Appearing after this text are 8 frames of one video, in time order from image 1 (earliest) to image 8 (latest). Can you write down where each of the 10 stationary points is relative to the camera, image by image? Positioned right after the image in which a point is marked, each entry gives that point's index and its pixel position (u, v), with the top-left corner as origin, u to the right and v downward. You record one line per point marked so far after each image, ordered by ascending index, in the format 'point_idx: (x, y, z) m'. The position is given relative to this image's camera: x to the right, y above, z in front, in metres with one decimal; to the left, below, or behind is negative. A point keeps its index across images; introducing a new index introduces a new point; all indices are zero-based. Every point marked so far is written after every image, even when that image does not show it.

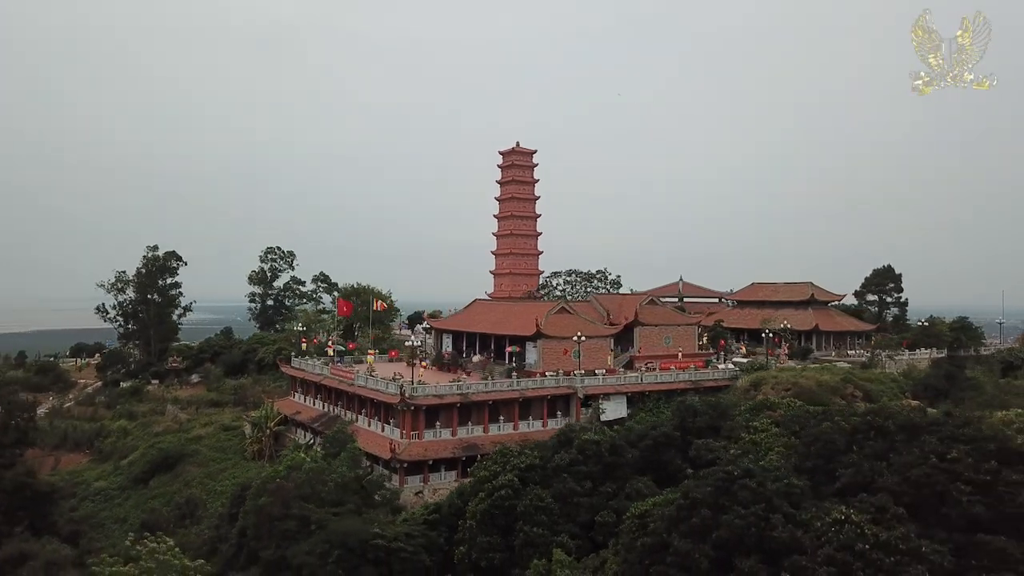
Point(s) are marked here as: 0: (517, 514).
0: (+0.1, -5.2, +16.0) m
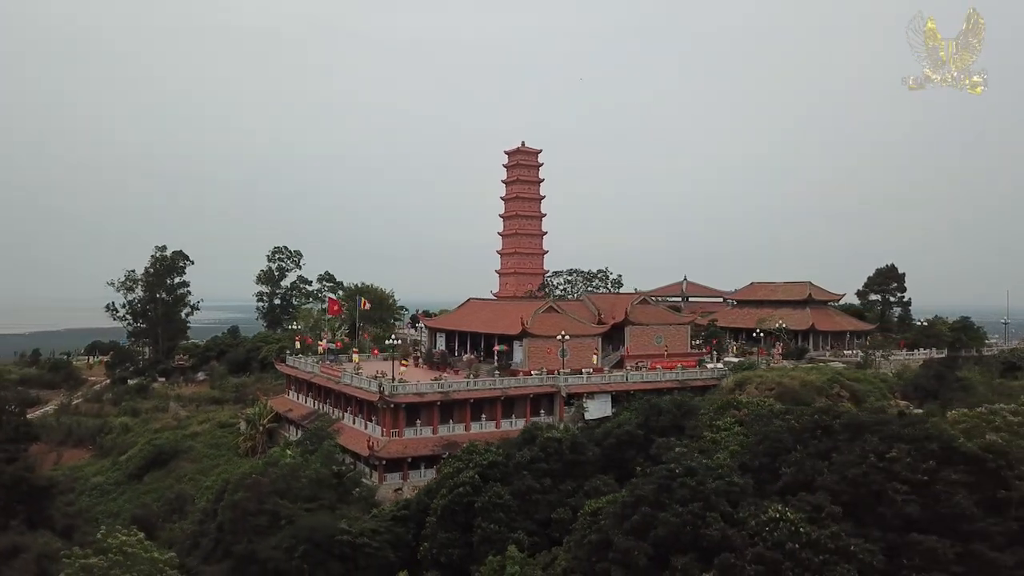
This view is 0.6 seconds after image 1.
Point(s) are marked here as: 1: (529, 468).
0: (-0.9, -5.1, +16.1) m
1: (+0.4, -4.3, +16.8) m
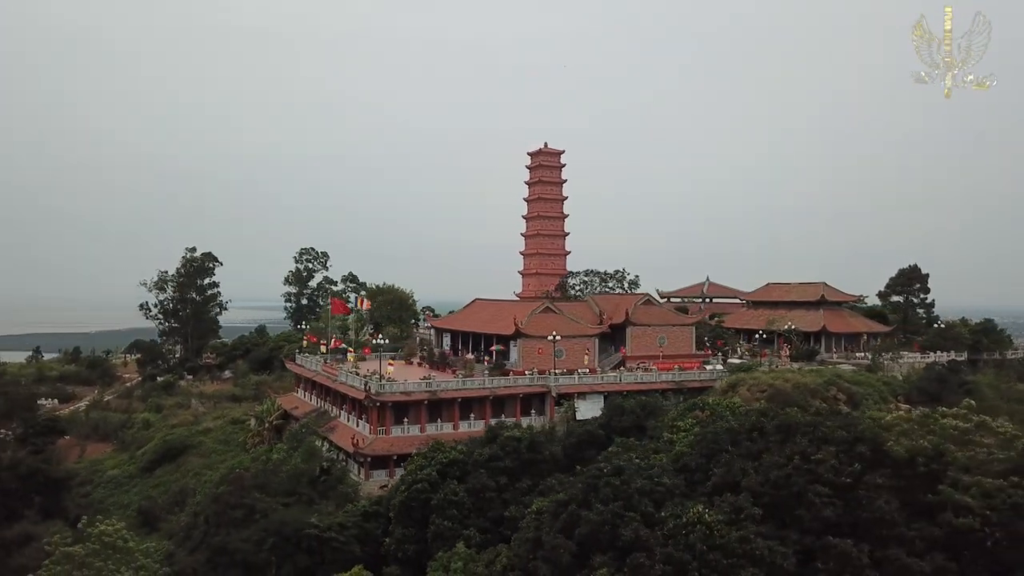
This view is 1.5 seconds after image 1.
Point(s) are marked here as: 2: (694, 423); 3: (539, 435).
0: (-1.9, -5.1, +16.3) m
1: (-0.6, -4.3, +16.9) m
2: (+4.3, -3.2, +16.9) m
3: (+0.6, -3.7, +17.7) m
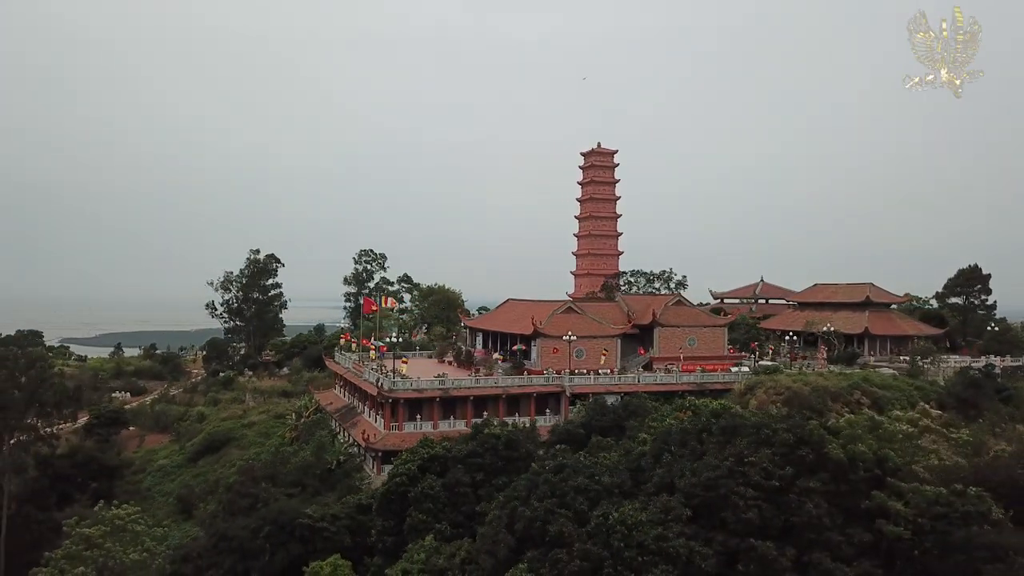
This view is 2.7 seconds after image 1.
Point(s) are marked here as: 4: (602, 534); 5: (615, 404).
0: (-2.5, -5.1, +16.8) m
1: (-1.2, -4.3, +17.3) m
2: (+3.7, -3.2, +16.7) m
3: (+0.2, -3.7, +17.9) m
4: (+1.4, -3.9, +10.9) m
5: (+2.8, -3.1, +18.8) m
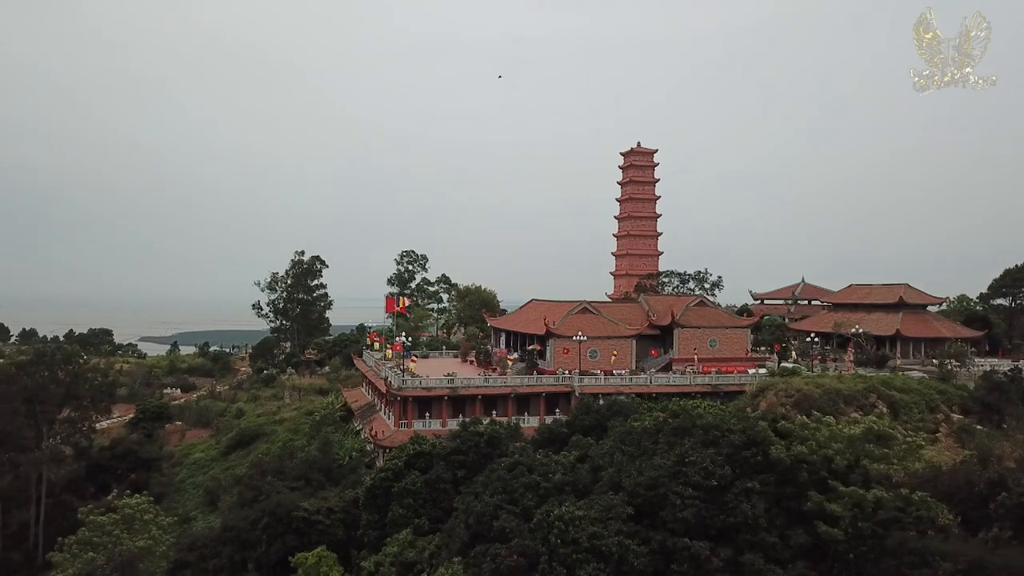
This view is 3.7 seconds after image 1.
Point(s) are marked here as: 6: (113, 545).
0: (-3.0, -5.1, +17.3) m
1: (-1.6, -4.3, +17.7) m
2: (+3.2, -3.2, +16.7) m
3: (-0.2, -3.8, +18.2) m
4: (+0.5, -3.9, +11.1) m
5: (+2.4, -3.2, +18.9) m
6: (-11.1, -7.2, +19.4) m
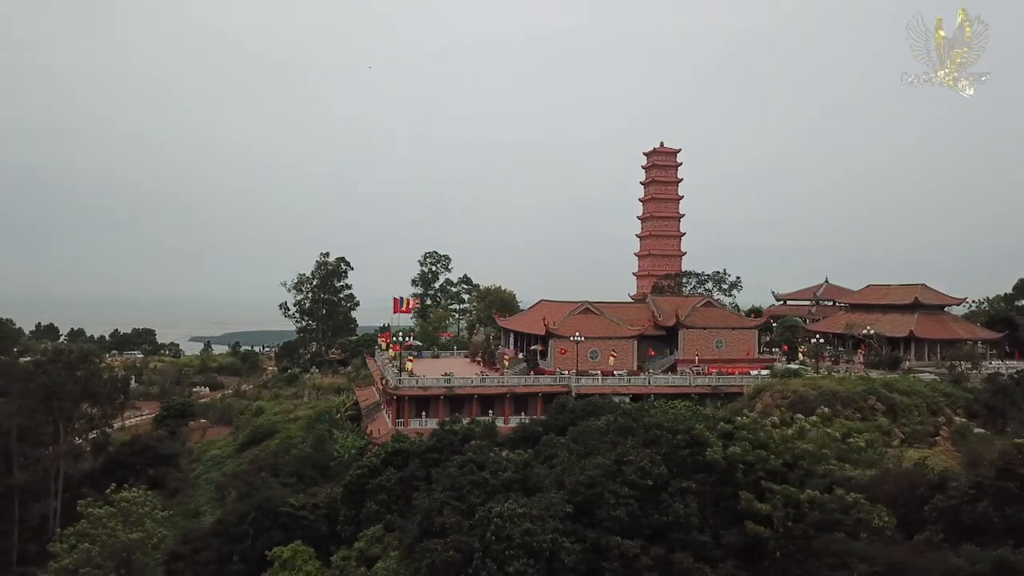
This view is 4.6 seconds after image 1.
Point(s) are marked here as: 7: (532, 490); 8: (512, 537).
0: (-3.7, -5.2, +17.7) m
1: (-2.3, -4.4, +18.0) m
2: (+2.5, -3.3, +16.8) m
3: (-0.9, -3.8, +18.4) m
4: (-0.5, -3.9, +11.3) m
5: (+1.8, -3.2, +19.0) m
6: (-11.7, -7.2, +20.1) m
7: (+0.3, -4.2, +14.4) m
8: (0.0, -3.8, +10.8) m
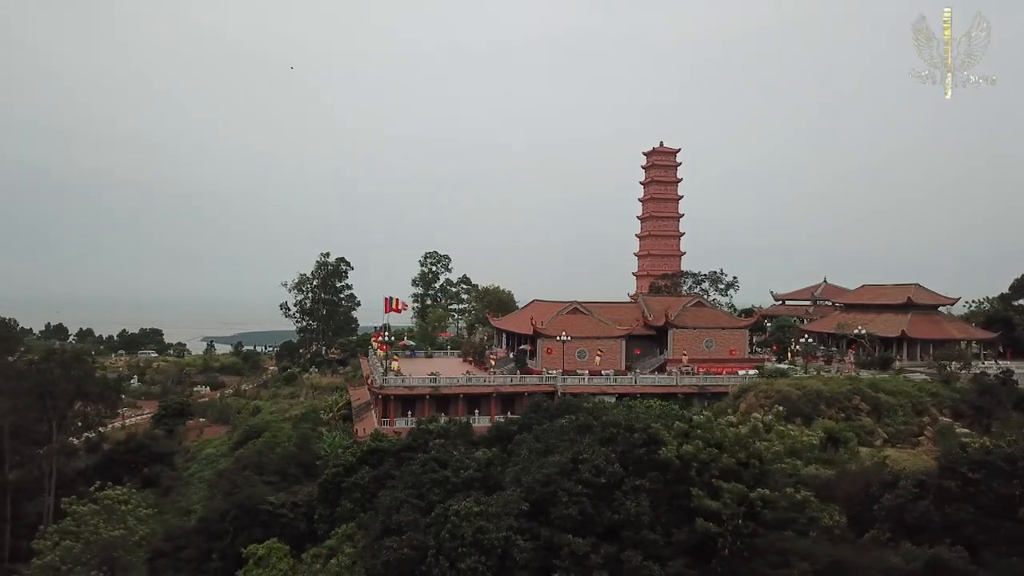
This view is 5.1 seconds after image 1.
0: (-4.3, -5.1, +17.8) m
1: (-3.0, -4.4, +18.1) m
2: (+1.8, -3.2, +16.9) m
3: (-1.5, -3.8, +18.5) m
4: (-1.2, -3.9, +11.4) m
5: (+1.2, -3.2, +19.1) m
6: (-12.3, -7.2, +20.3) m
7: (-0.4, -4.2, +14.5) m
8: (-0.7, -3.8, +10.9) m
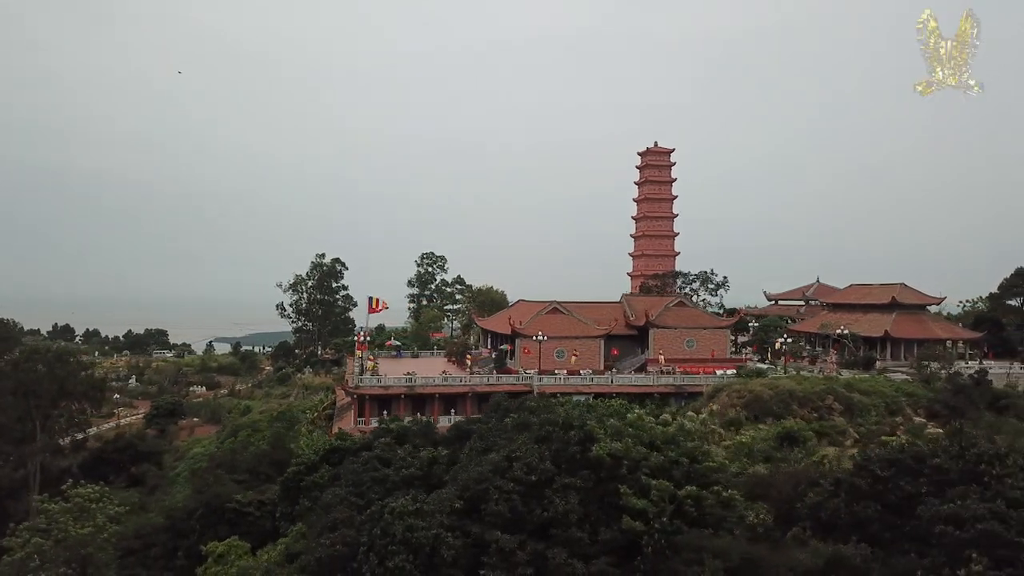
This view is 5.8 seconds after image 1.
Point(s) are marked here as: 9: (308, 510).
0: (-5.4, -5.1, +17.9) m
1: (-4.0, -4.3, +18.2) m
2: (+0.8, -3.2, +16.9) m
3: (-2.6, -3.8, +18.6) m
4: (-2.3, -3.9, +11.4) m
5: (+0.1, -3.1, +19.2) m
6: (-13.4, -7.2, +20.4) m
7: (-1.5, -4.2, +14.5) m
8: (-1.8, -3.8, +11.0) m
9: (-4.9, -5.4, +17.0) m
